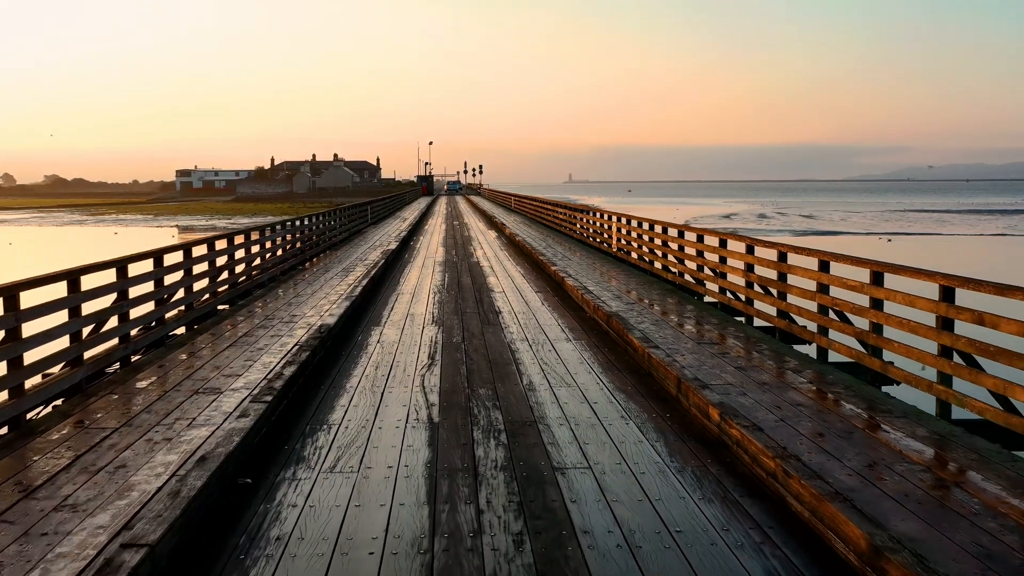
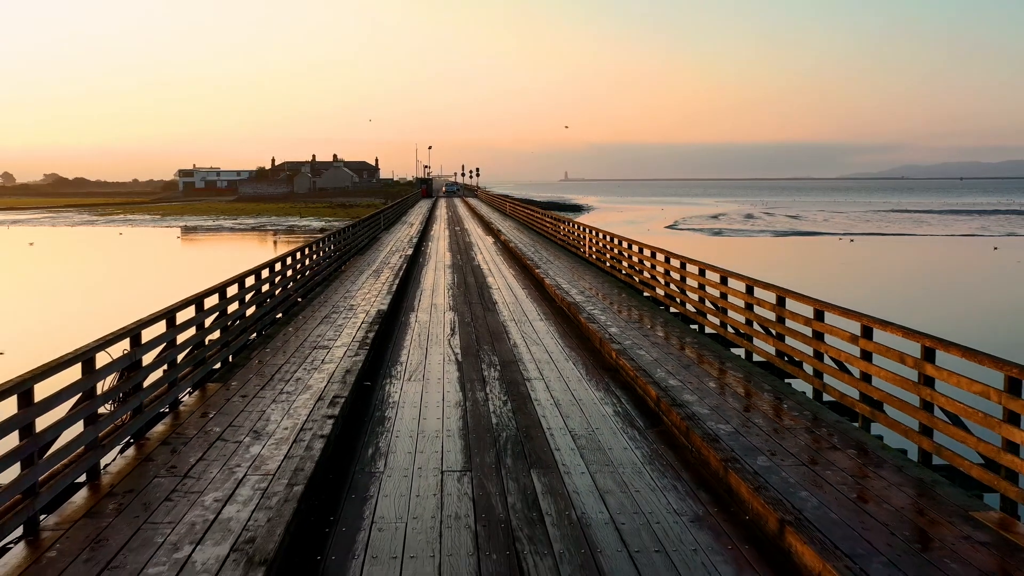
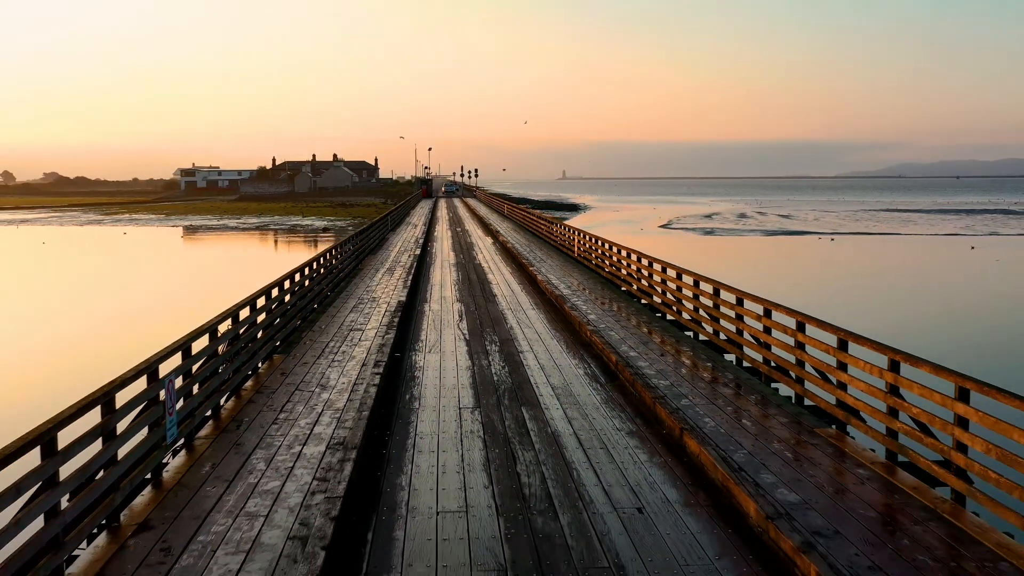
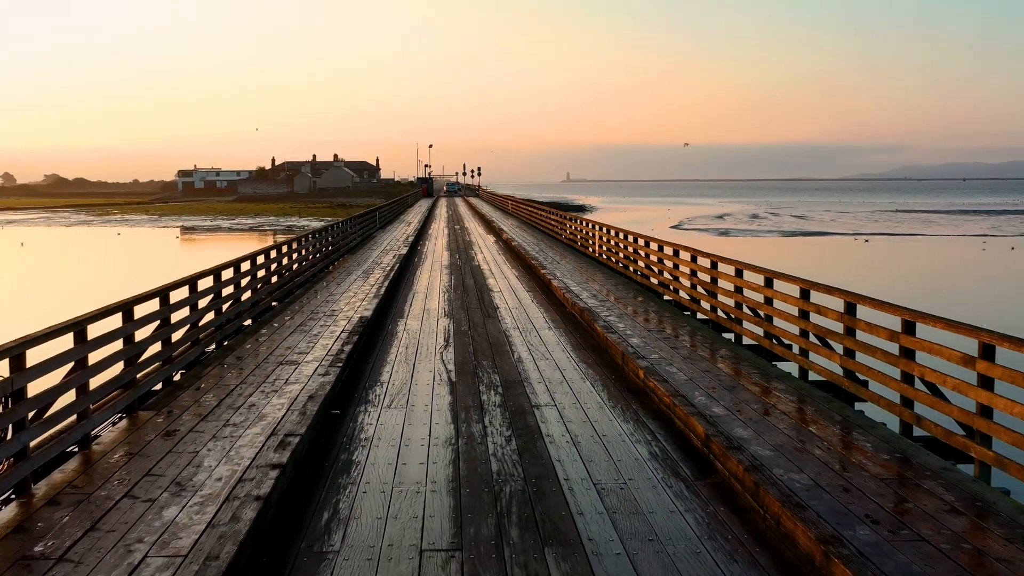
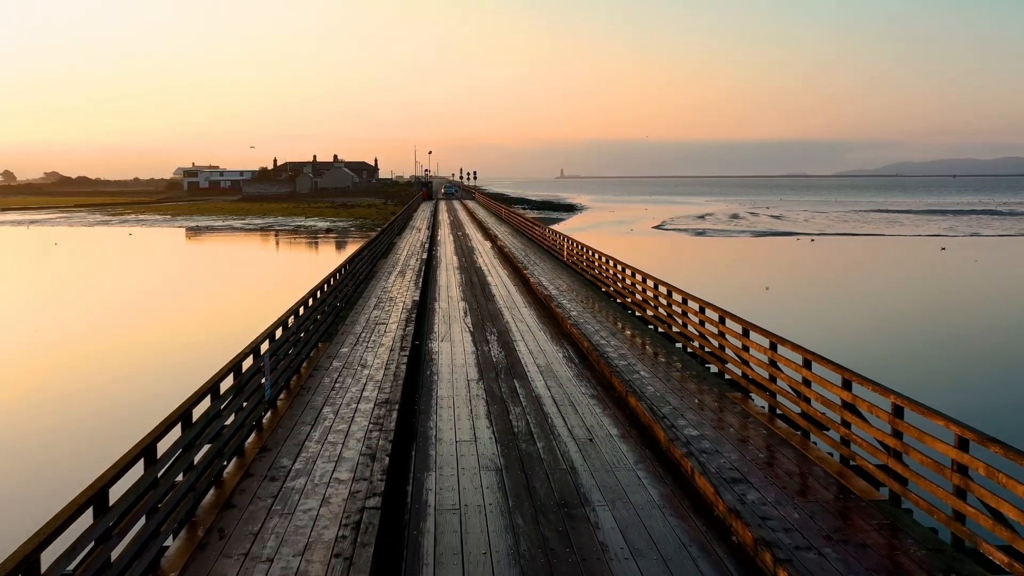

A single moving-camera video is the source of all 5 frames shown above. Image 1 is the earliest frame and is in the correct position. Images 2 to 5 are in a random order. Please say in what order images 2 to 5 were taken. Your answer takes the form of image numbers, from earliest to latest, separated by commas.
4, 2, 3, 5
